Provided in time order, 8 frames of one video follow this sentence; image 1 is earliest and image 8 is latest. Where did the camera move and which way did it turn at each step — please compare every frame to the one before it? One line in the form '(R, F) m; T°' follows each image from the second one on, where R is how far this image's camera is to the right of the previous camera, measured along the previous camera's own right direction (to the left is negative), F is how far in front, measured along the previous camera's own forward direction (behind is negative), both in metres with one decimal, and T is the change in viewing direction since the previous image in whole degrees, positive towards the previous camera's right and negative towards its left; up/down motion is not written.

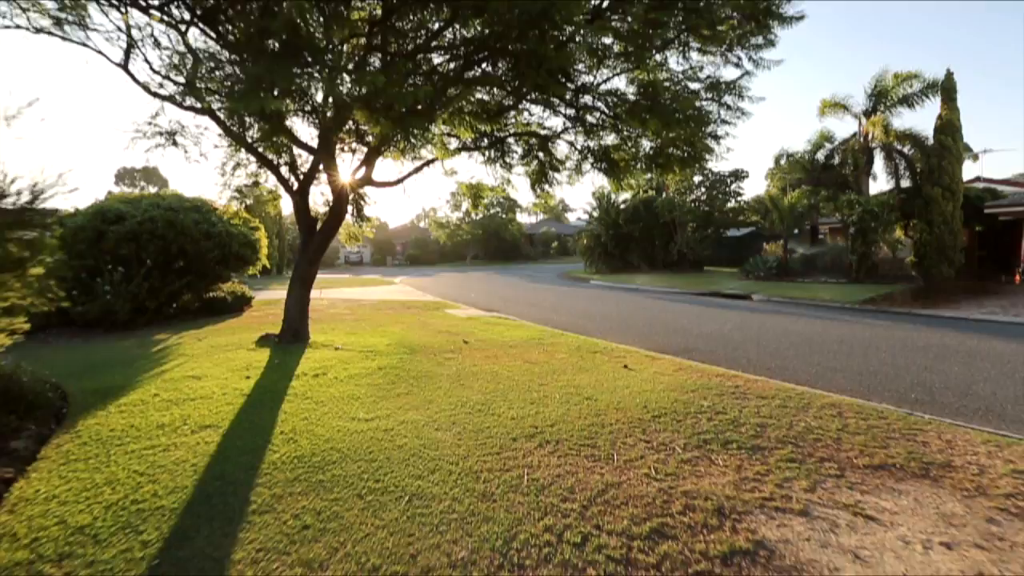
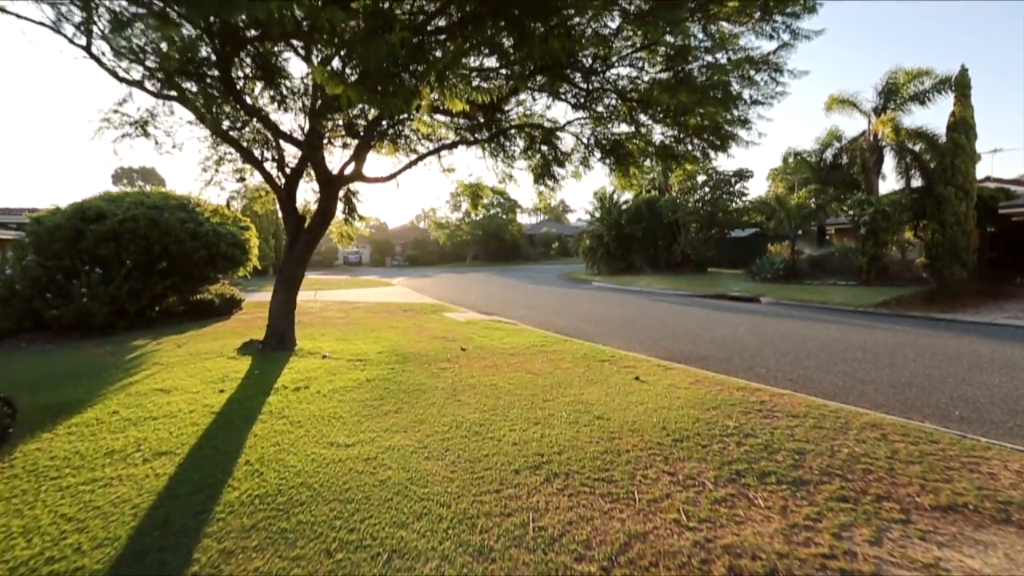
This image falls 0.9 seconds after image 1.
(0.0, +0.5) m; 0°
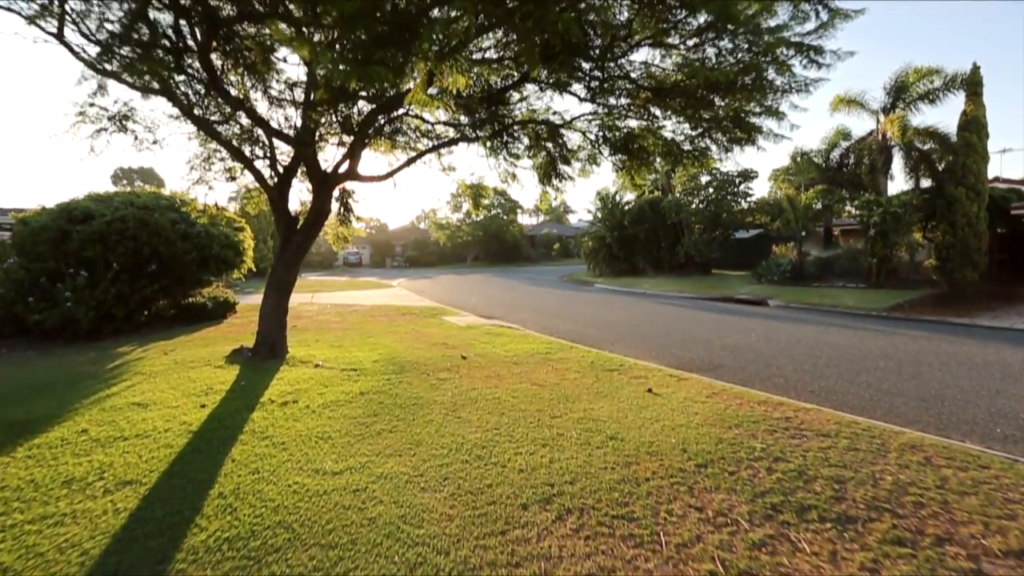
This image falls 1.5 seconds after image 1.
(0.0, +0.4) m; 0°
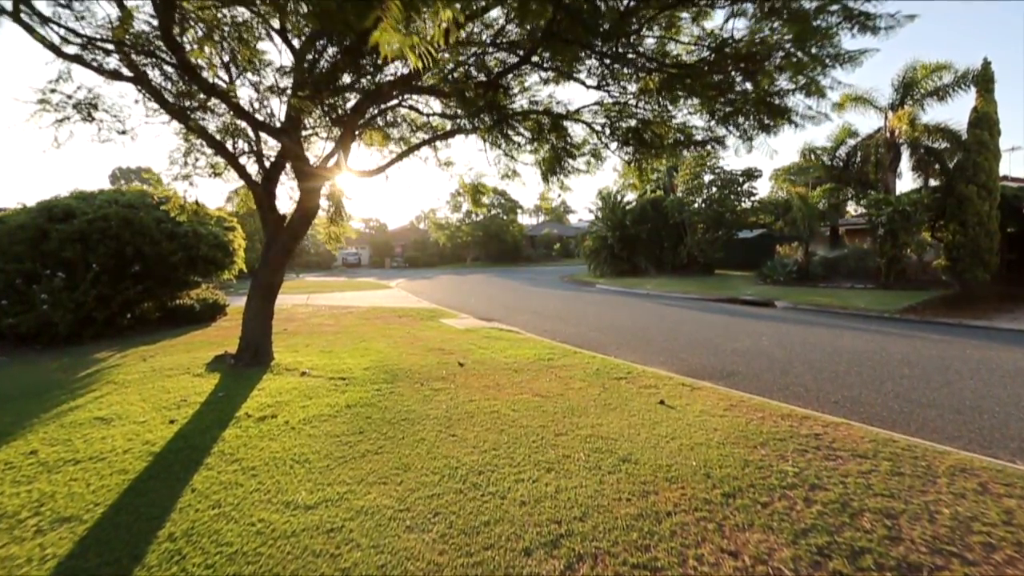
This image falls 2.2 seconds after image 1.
(0.0, +0.4) m; 0°
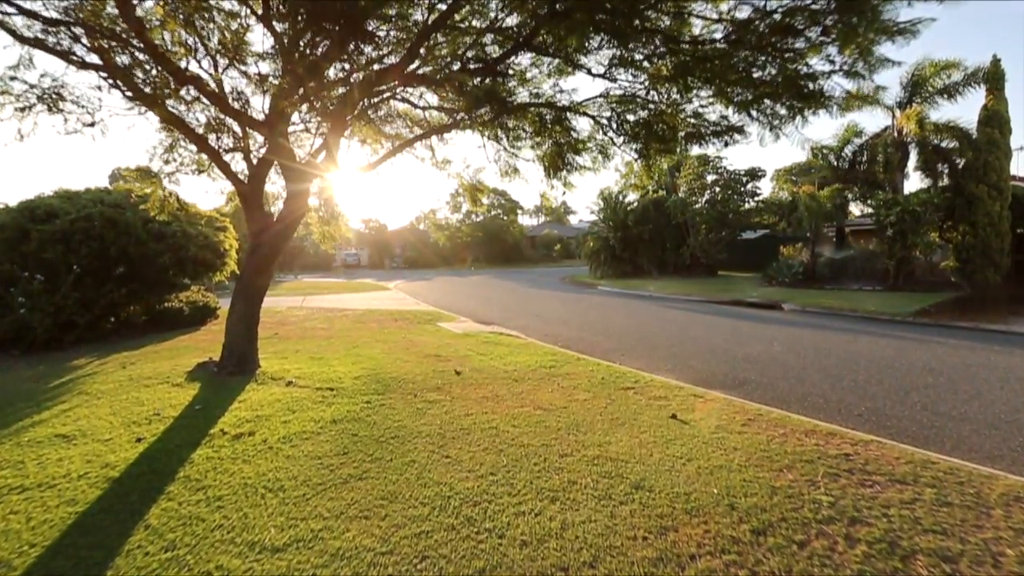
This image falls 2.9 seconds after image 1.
(0.0, +0.4) m; 0°
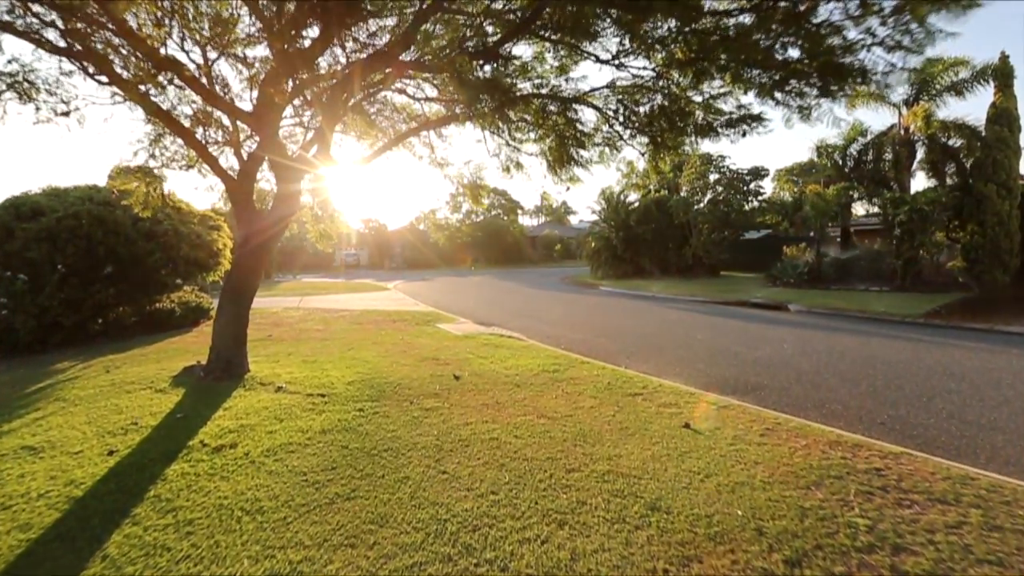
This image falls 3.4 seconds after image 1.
(0.0, +0.3) m; 0°
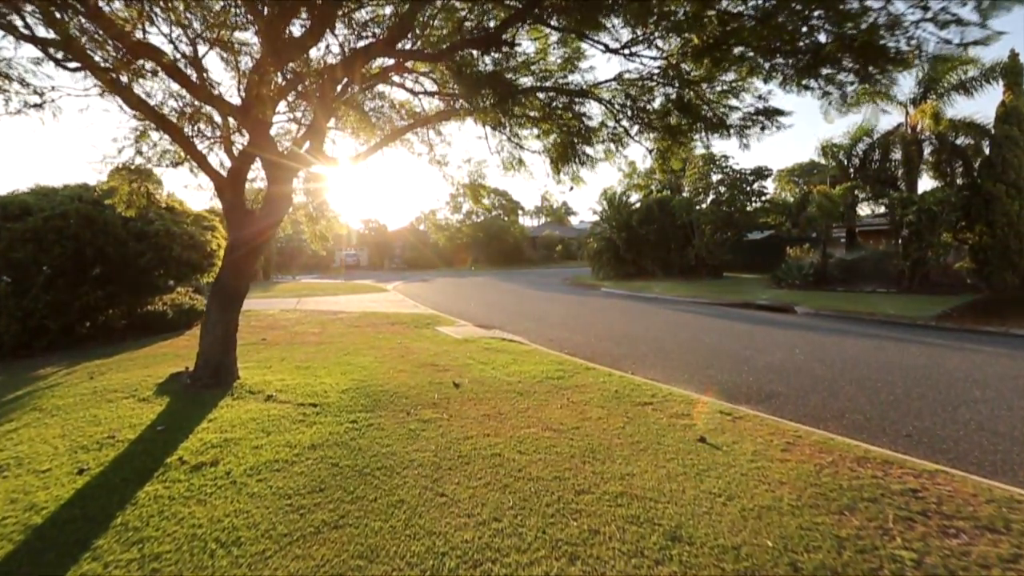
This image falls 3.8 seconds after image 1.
(0.0, +0.3) m; 0°
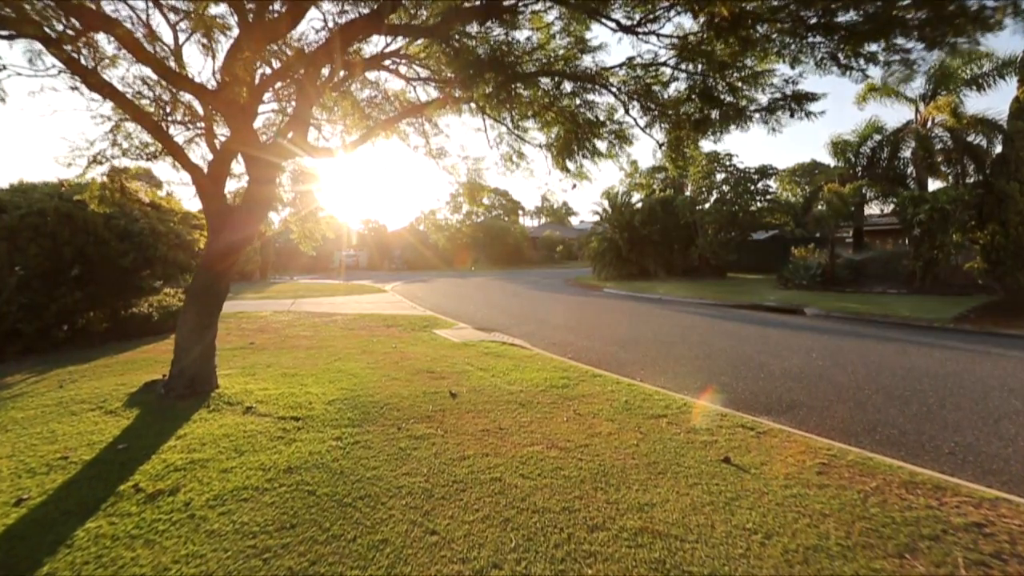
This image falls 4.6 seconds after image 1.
(0.0, +0.4) m; 0°
